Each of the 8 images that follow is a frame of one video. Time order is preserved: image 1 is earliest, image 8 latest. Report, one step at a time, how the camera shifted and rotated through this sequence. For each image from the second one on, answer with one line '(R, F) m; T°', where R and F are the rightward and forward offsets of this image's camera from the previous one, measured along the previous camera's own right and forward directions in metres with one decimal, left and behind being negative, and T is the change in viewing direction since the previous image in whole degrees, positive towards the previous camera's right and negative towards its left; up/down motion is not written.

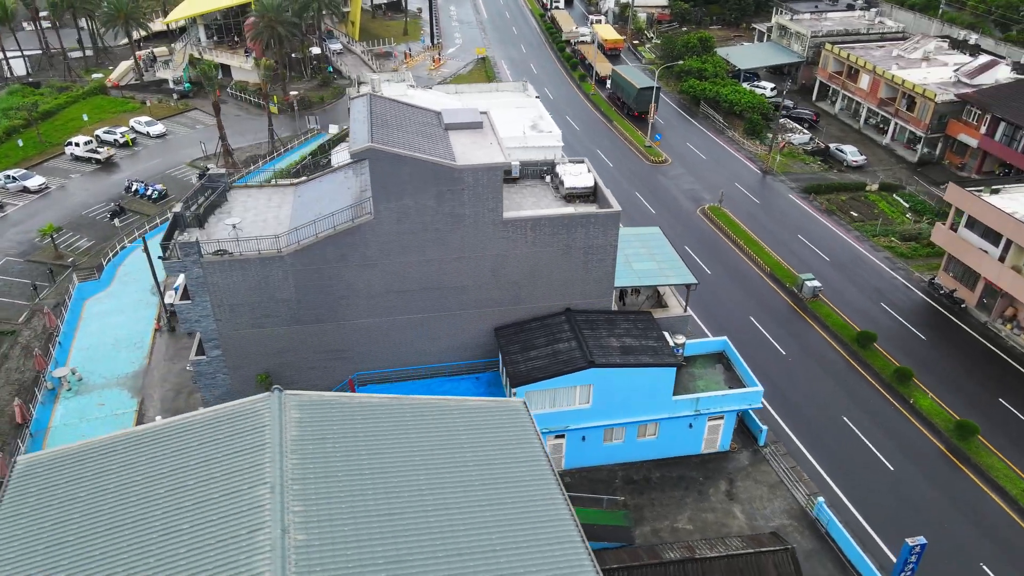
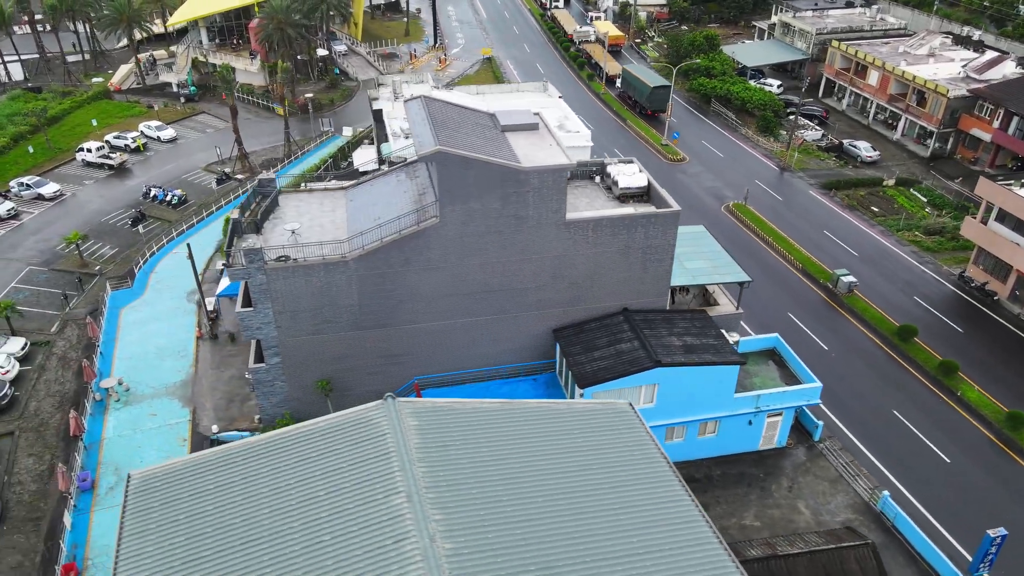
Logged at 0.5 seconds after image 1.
(-3.4, +0.1) m; +2°
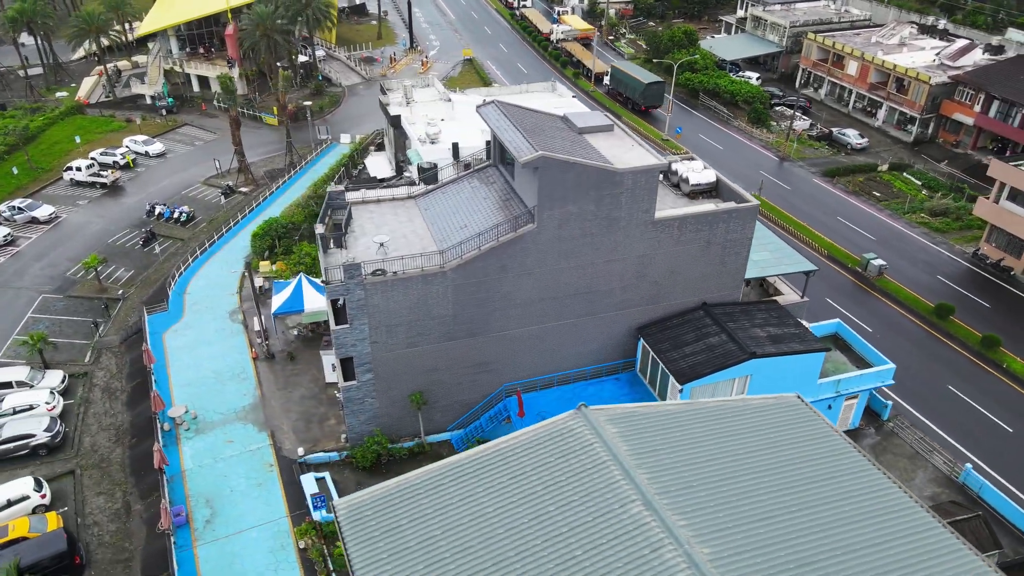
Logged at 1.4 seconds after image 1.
(-6.2, +0.4) m; +5°
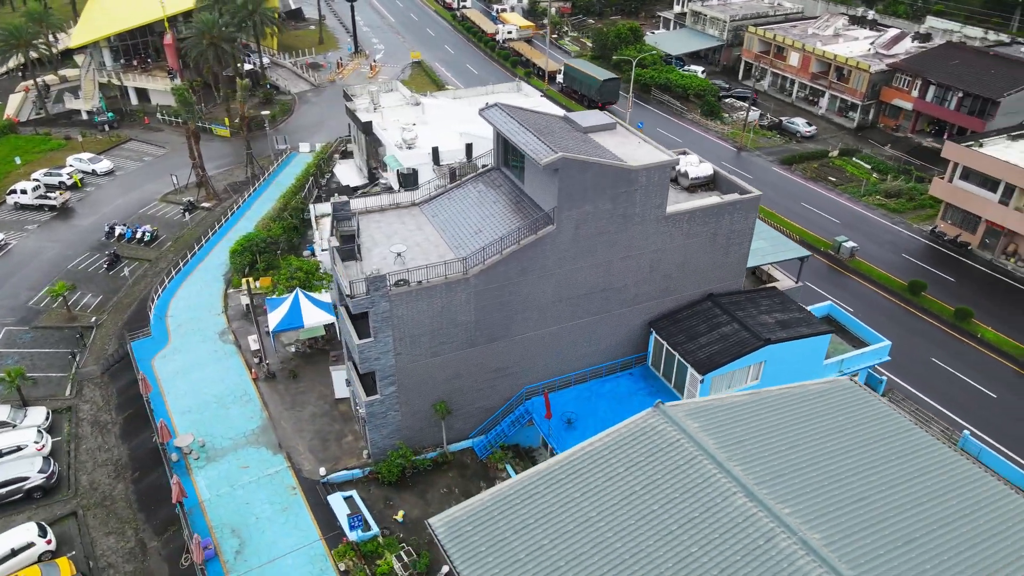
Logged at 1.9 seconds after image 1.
(-3.5, +0.3) m; +5°
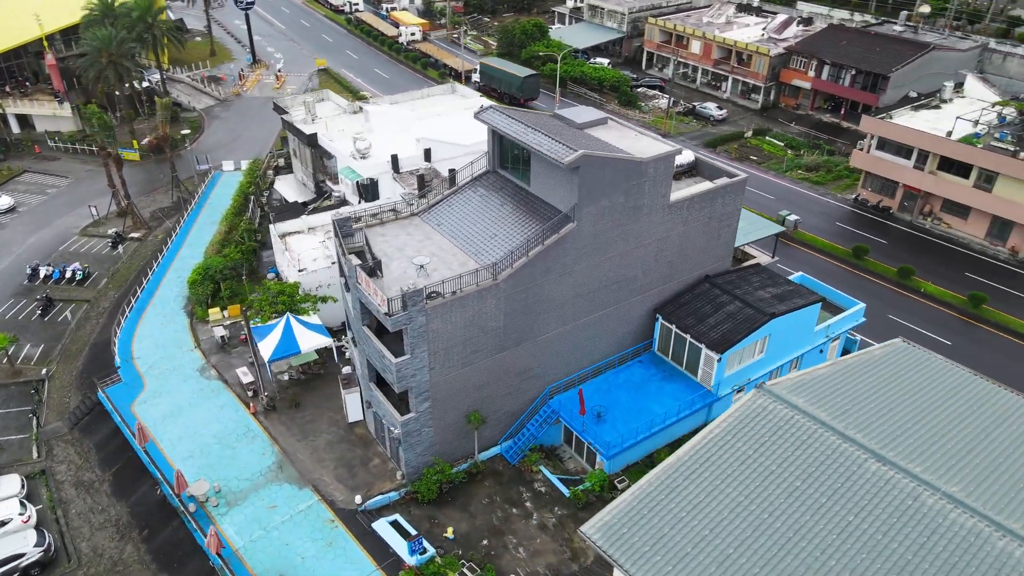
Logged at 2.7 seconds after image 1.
(-5.5, +0.6) m; +9°
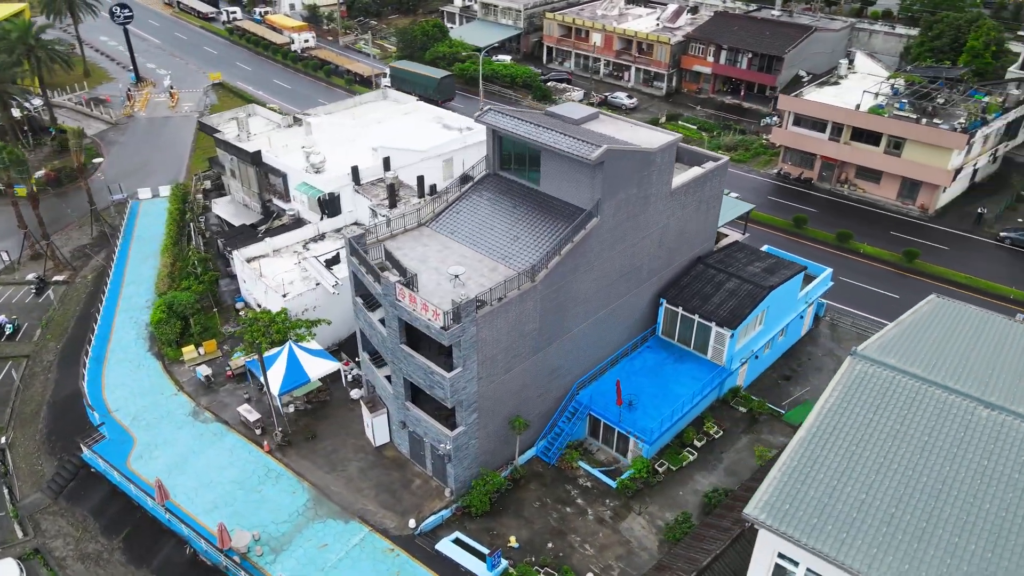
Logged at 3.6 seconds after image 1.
(-6.0, +0.7) m; +10°
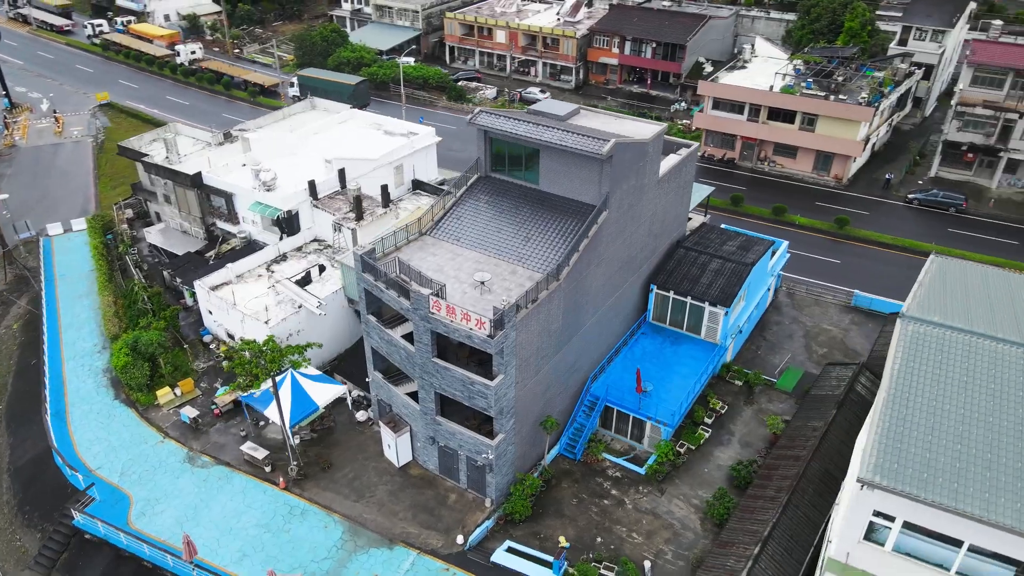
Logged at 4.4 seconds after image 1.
(-5.3, +0.7) m; +9°
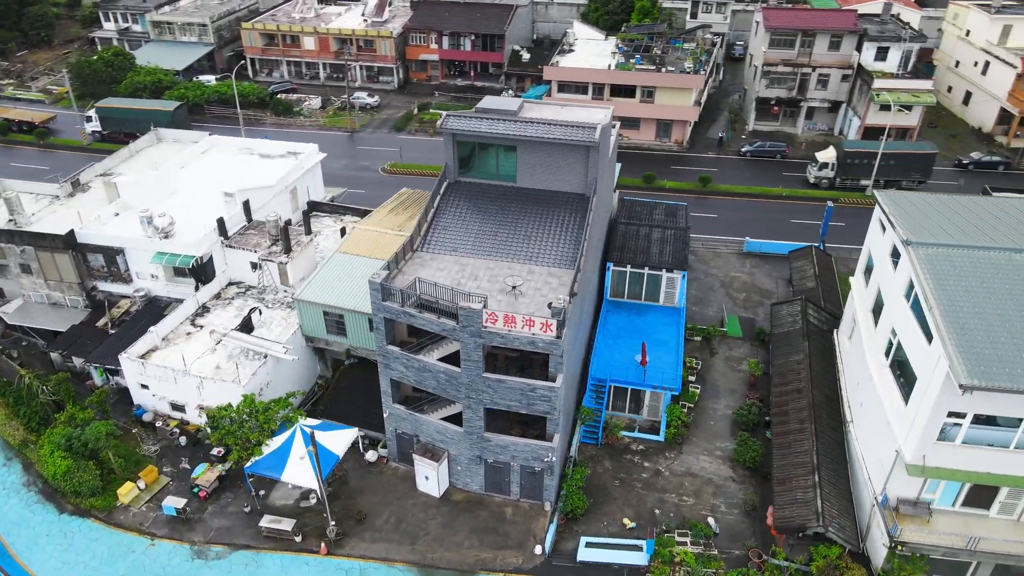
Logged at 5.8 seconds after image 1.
(-8.8, +1.8) m; +17°
